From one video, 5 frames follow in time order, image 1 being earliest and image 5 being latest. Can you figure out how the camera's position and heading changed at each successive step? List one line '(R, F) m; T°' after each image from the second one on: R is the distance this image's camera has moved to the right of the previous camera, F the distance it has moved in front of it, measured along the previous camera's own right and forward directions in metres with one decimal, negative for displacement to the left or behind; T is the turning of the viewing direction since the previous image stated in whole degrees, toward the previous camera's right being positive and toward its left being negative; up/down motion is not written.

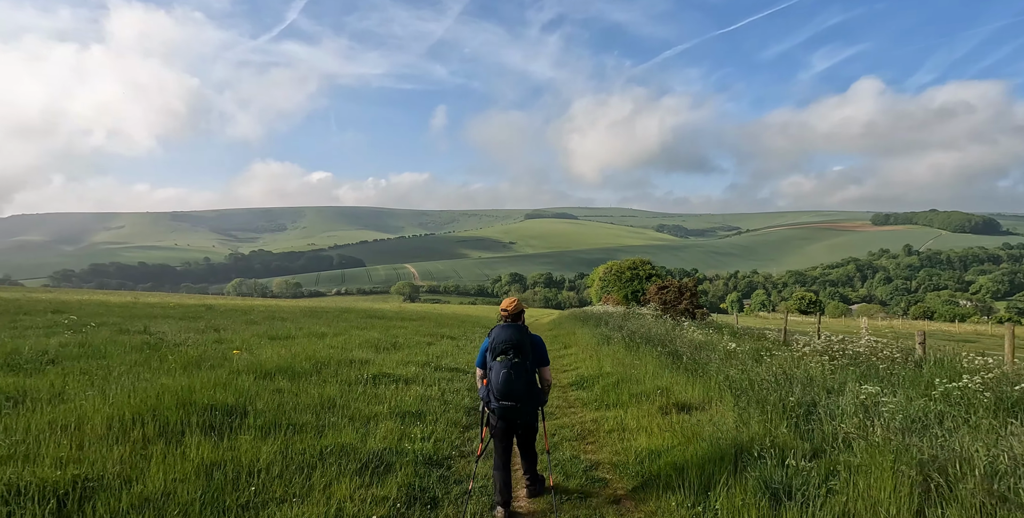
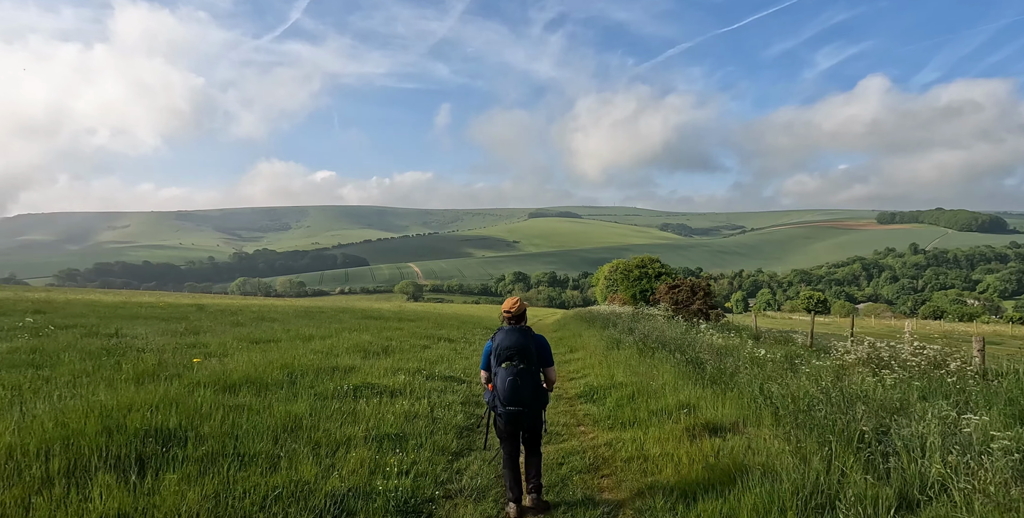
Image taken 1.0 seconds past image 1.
(0.0, +1.0) m; 0°
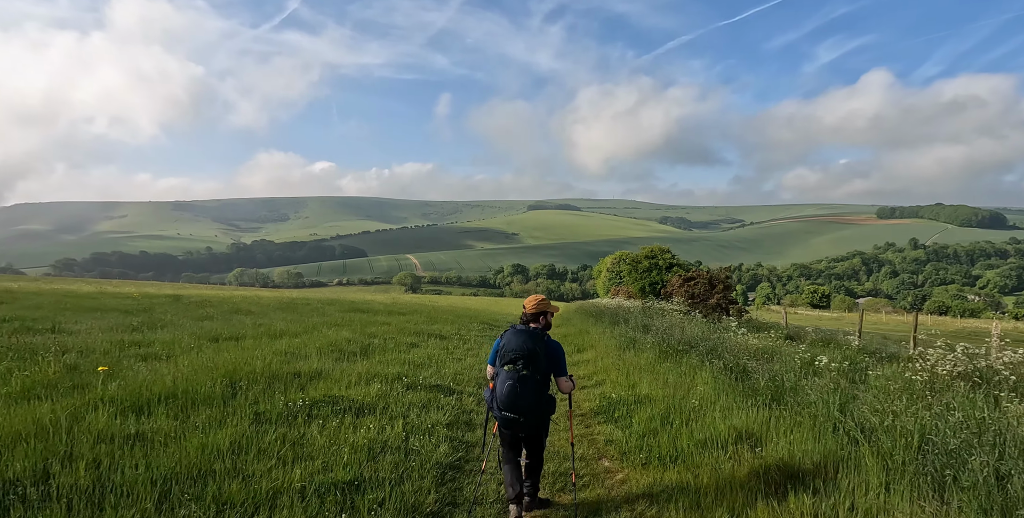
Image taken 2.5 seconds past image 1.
(0.0, +1.5) m; 0°
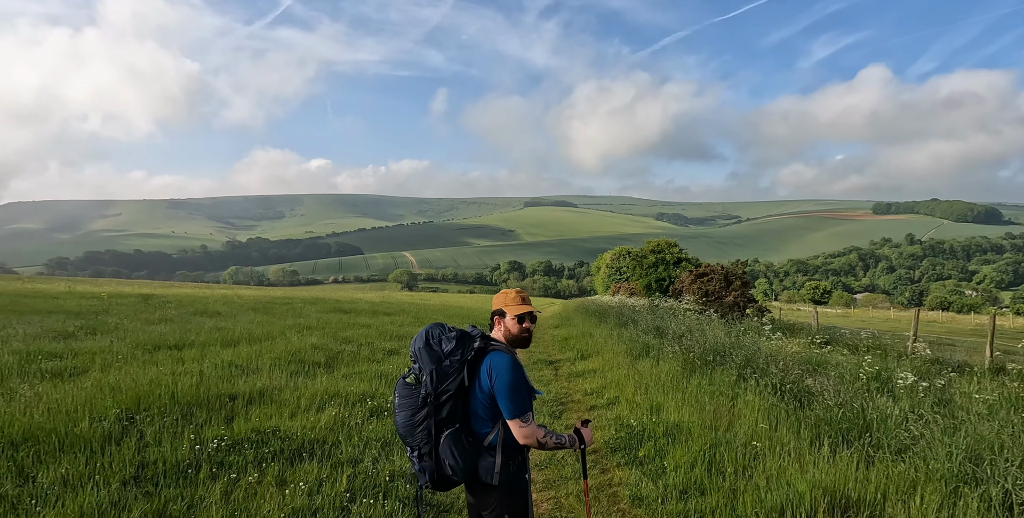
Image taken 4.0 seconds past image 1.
(0.0, +1.4) m; 0°
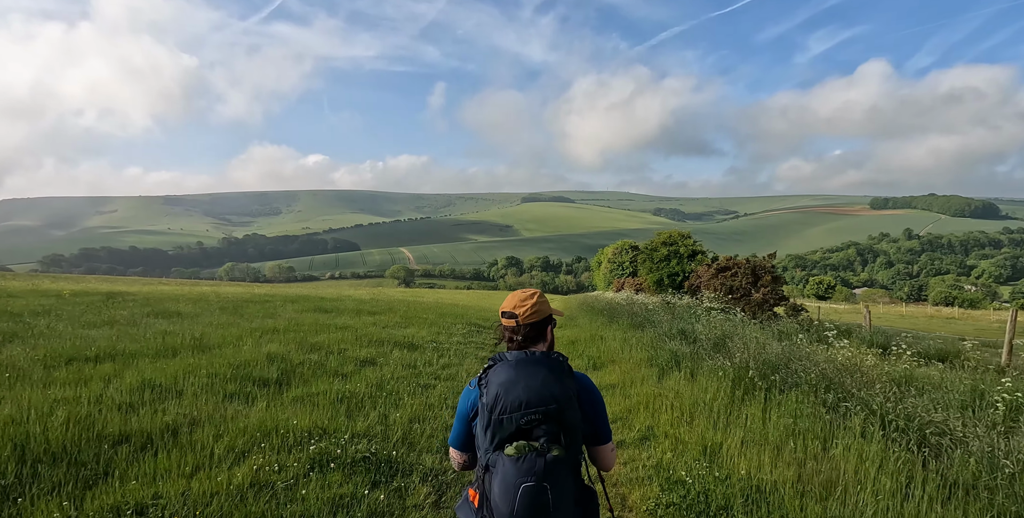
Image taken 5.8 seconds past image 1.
(0.0, +1.6) m; 0°
